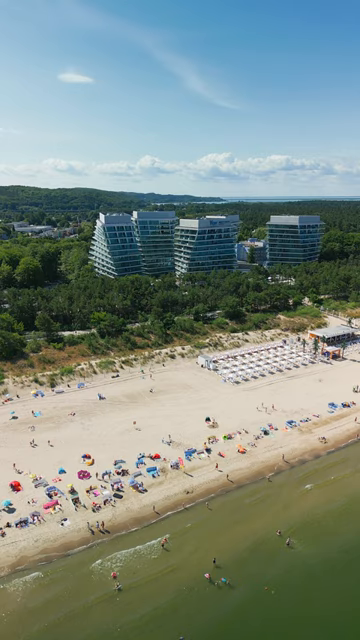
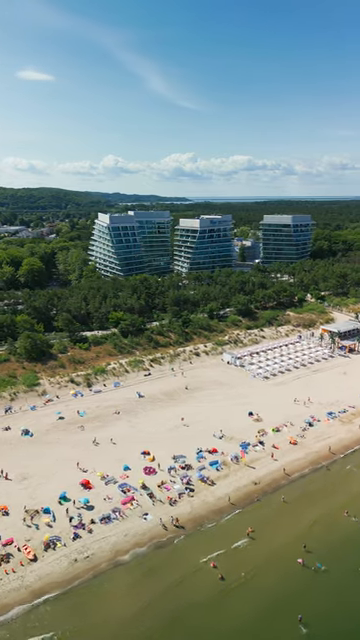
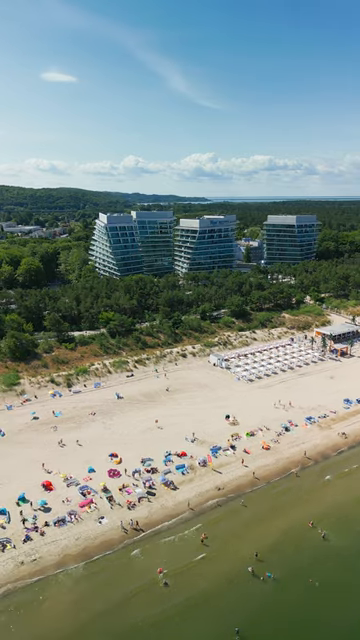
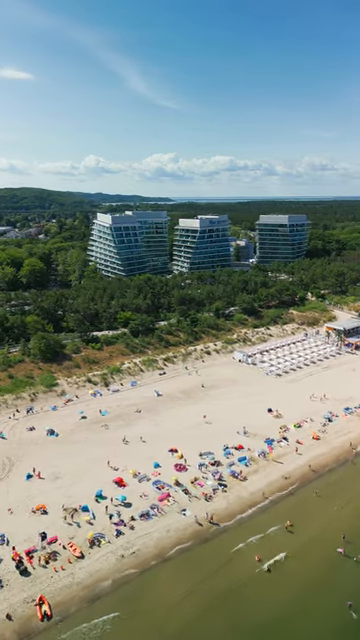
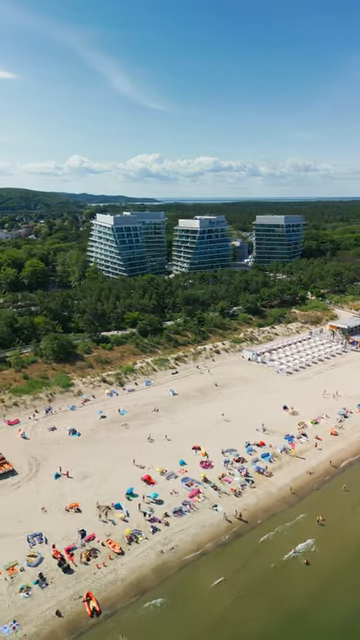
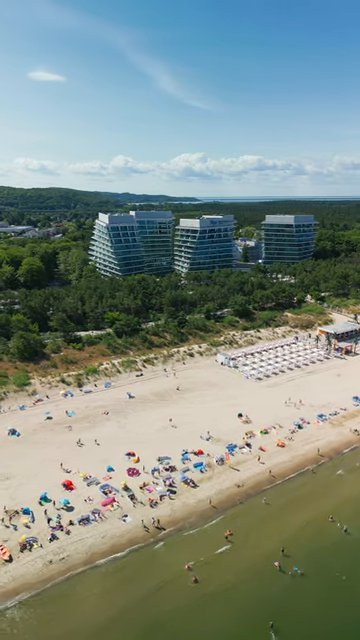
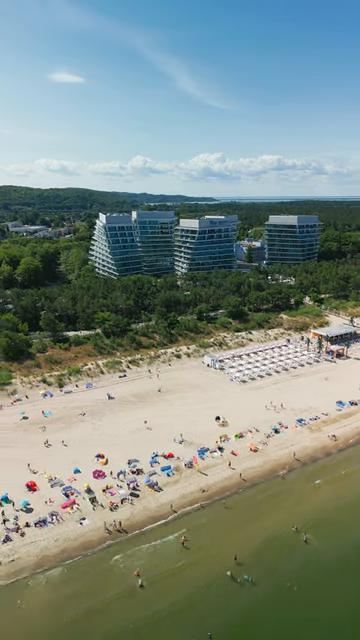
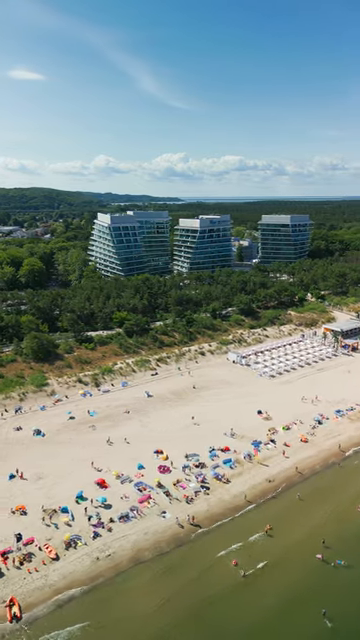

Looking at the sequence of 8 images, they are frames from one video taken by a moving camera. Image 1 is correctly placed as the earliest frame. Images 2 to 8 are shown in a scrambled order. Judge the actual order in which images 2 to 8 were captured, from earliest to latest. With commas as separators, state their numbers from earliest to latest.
7, 3, 6, 2, 8, 4, 5
